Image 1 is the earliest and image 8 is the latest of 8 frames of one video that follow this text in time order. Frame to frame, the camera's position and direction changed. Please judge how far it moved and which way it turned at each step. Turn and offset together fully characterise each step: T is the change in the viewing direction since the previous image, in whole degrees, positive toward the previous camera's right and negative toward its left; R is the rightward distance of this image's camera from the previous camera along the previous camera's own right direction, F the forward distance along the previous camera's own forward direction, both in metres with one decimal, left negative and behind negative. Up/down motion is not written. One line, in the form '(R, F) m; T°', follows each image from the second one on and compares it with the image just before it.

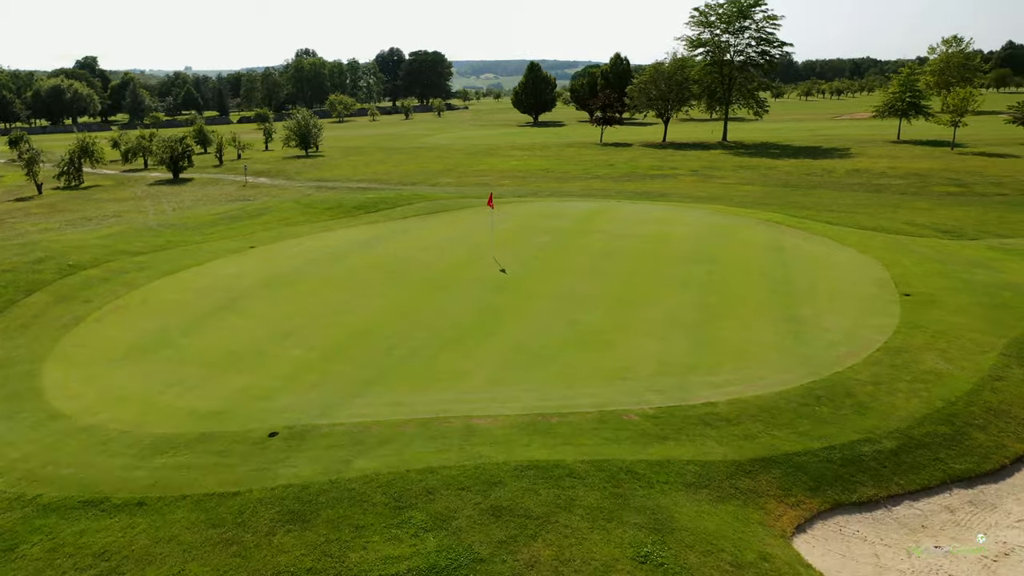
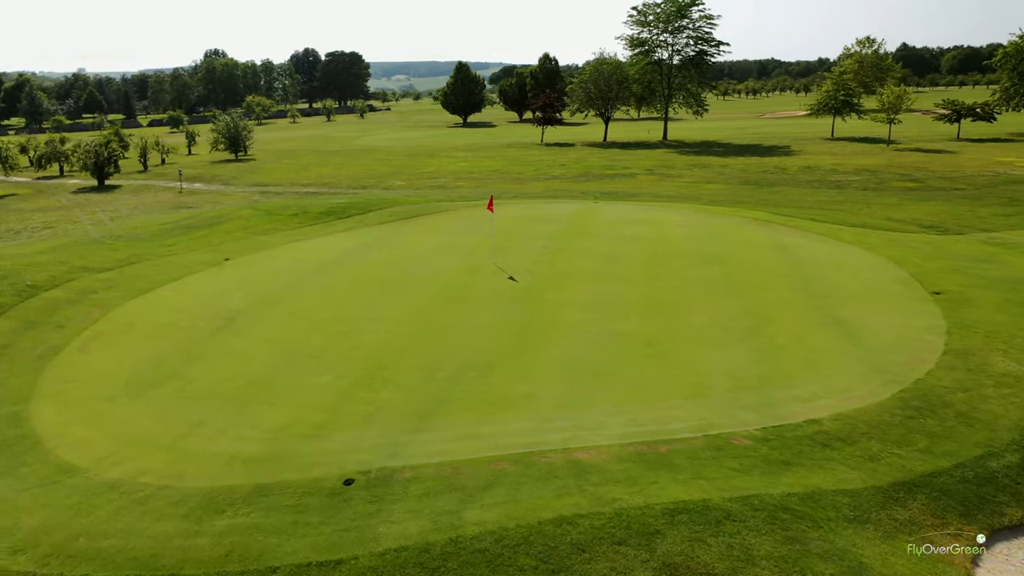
(-1.9, +1.2) m; +6°
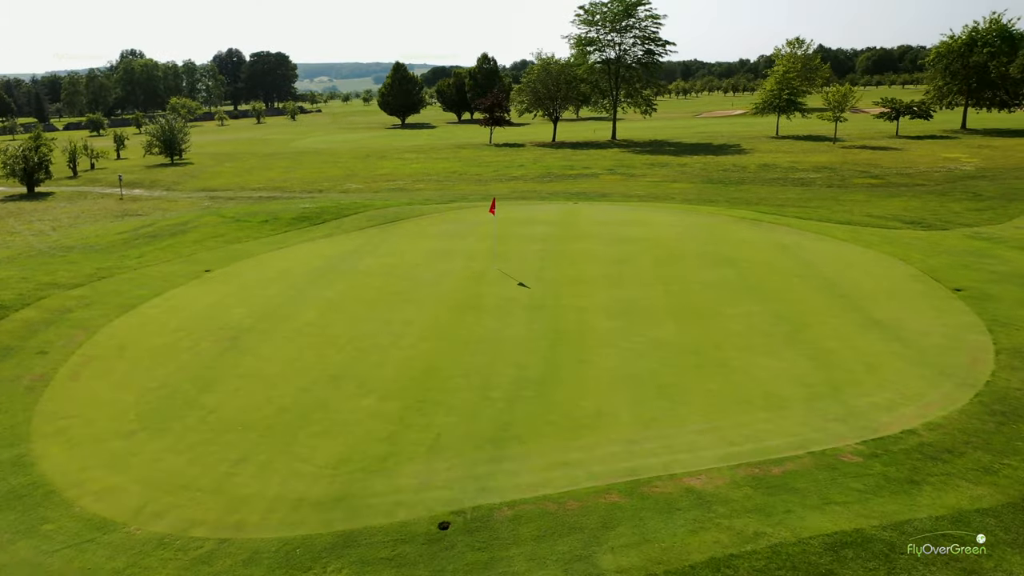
(-1.5, +0.9) m; +5°
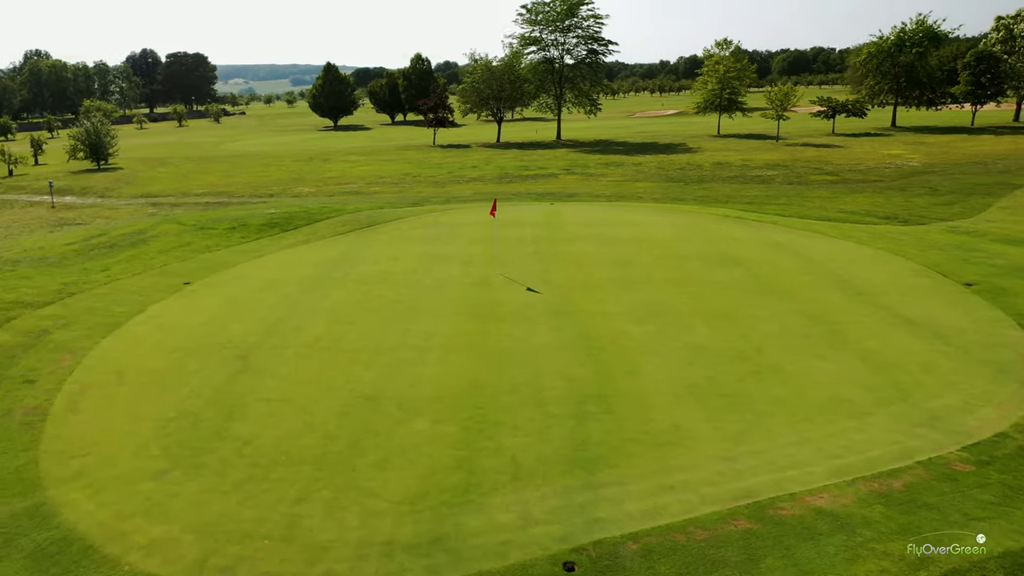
(-1.5, +0.8) m; +5°
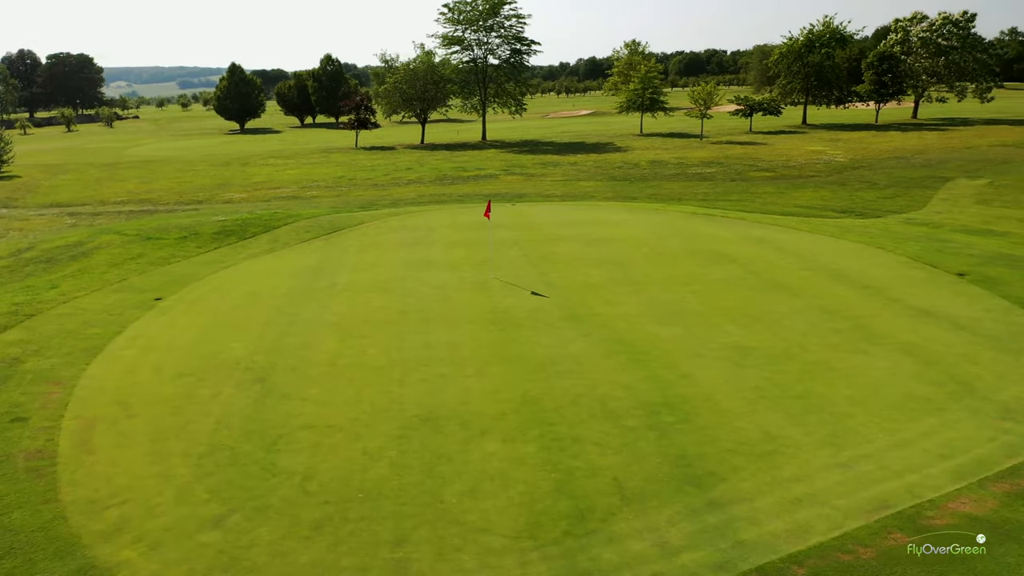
(-1.7, +0.8) m; +7°
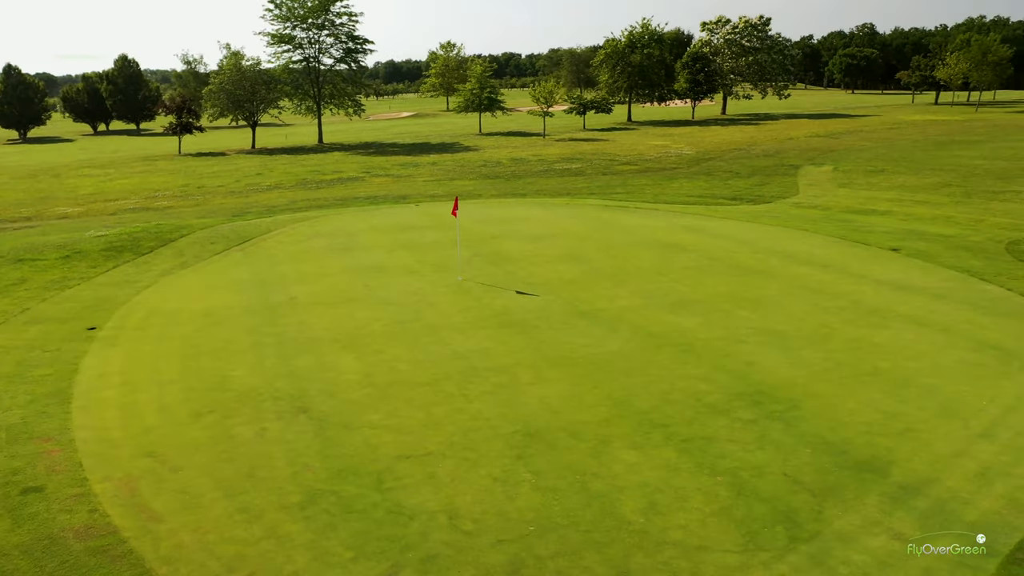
(-2.8, +1.2) m; +14°
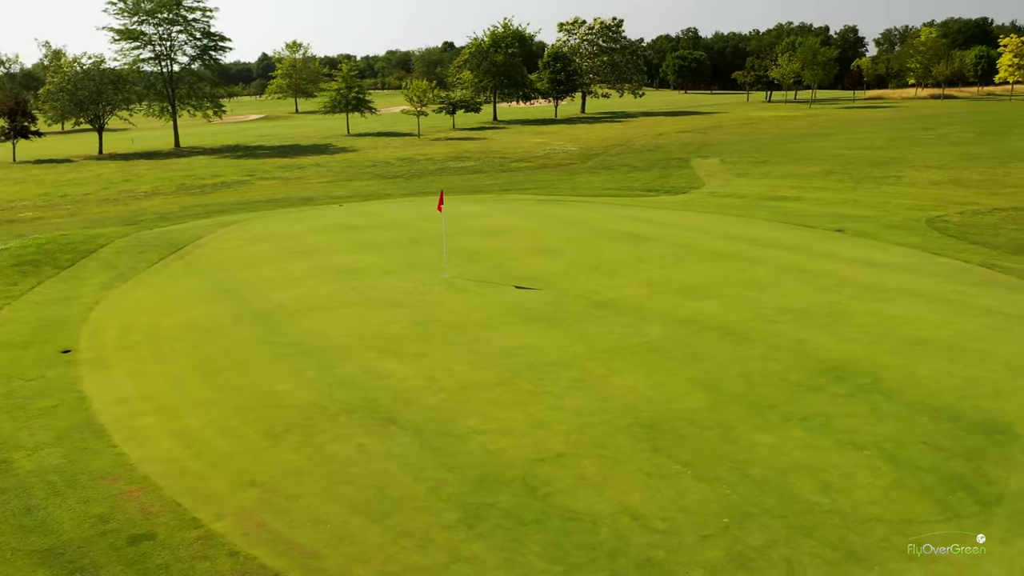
(-2.4, +0.7) m; +11°
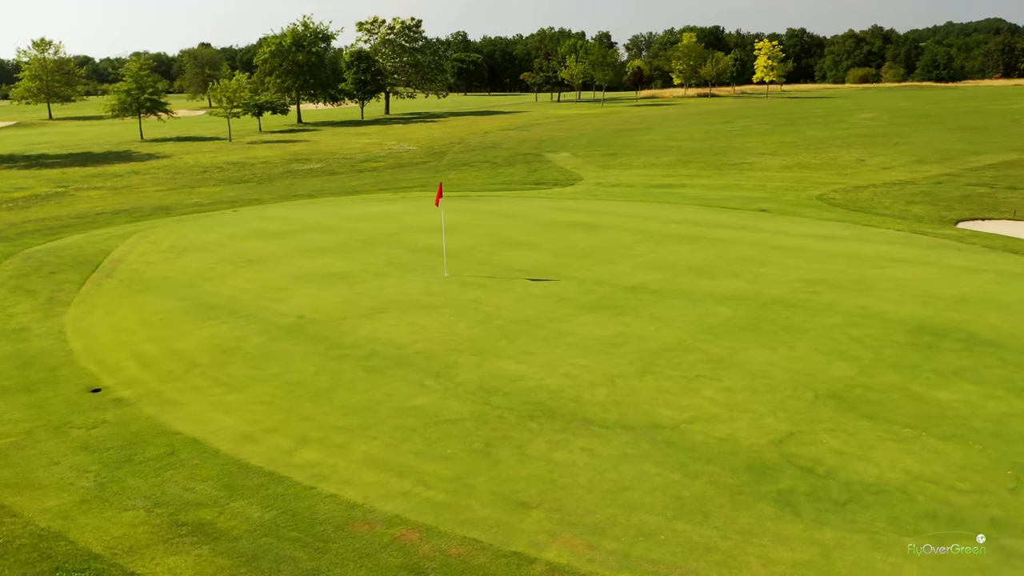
(-3.6, +1.1) m; +16°
